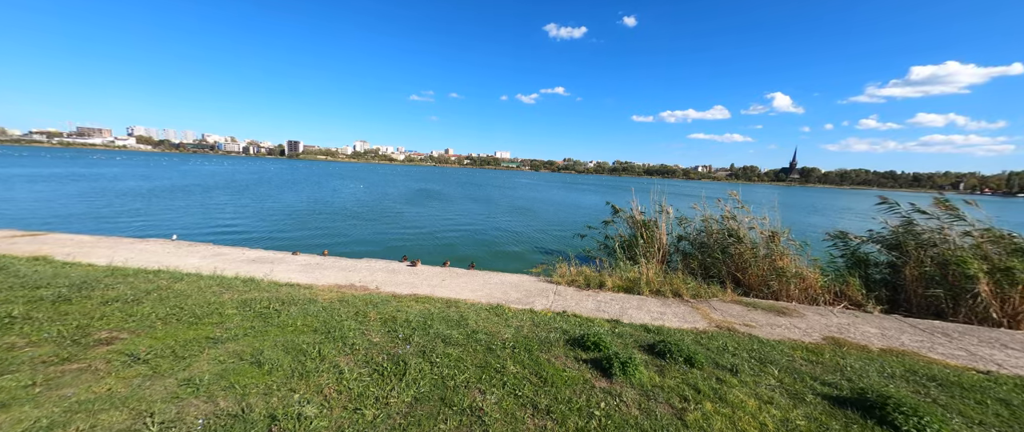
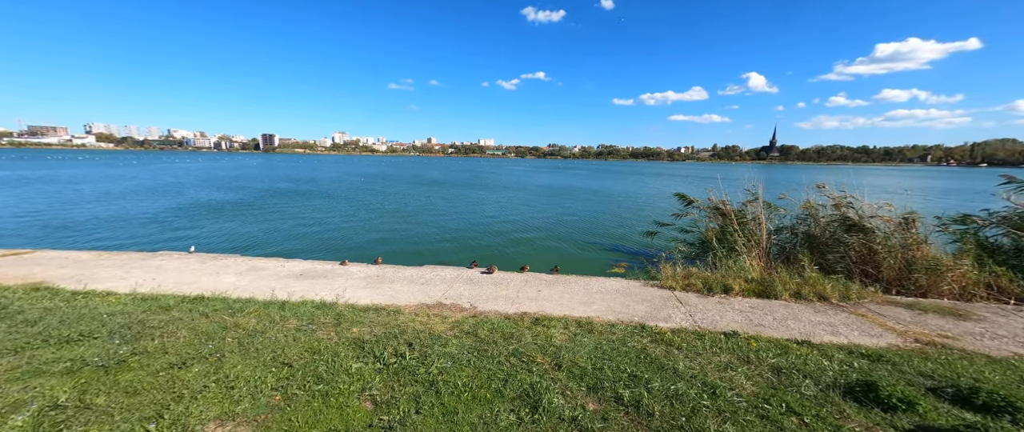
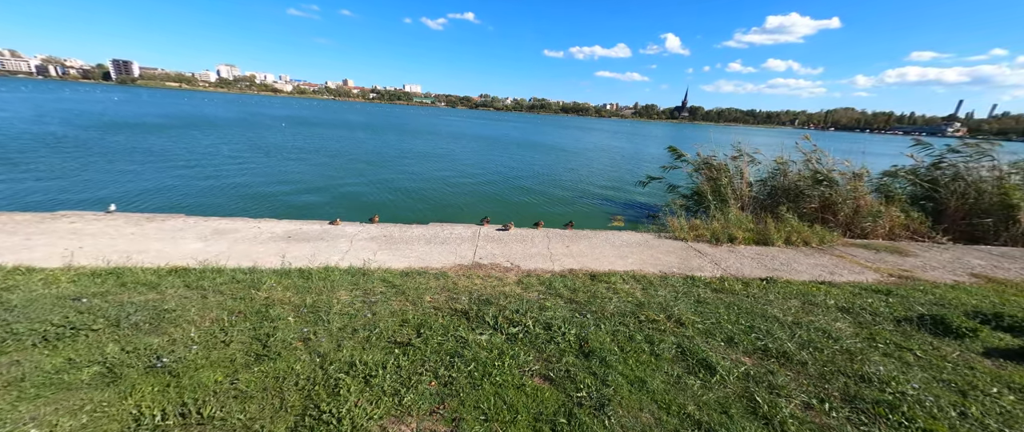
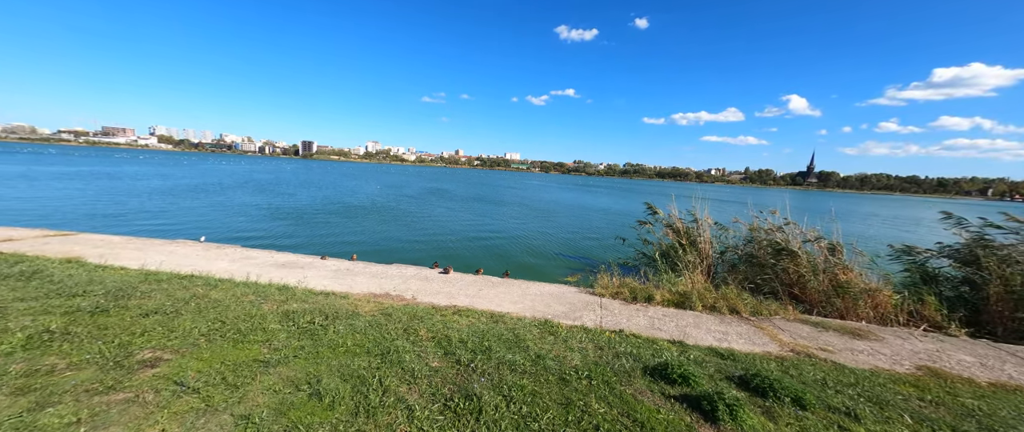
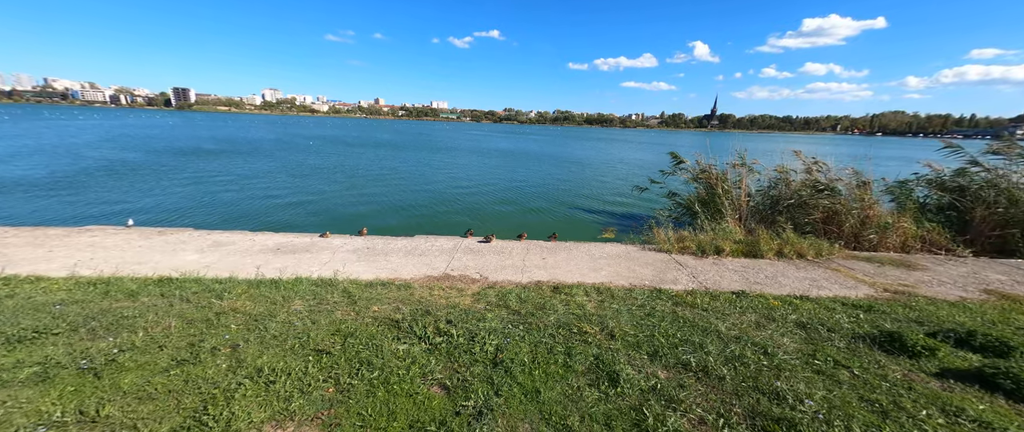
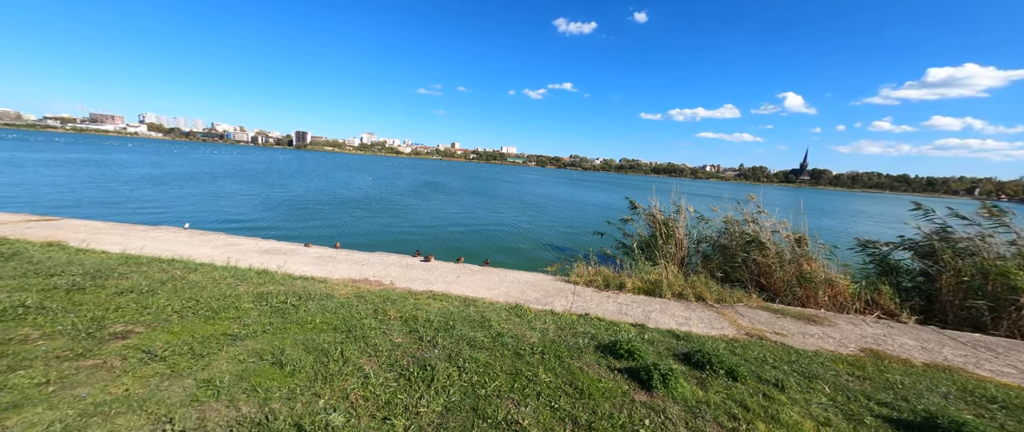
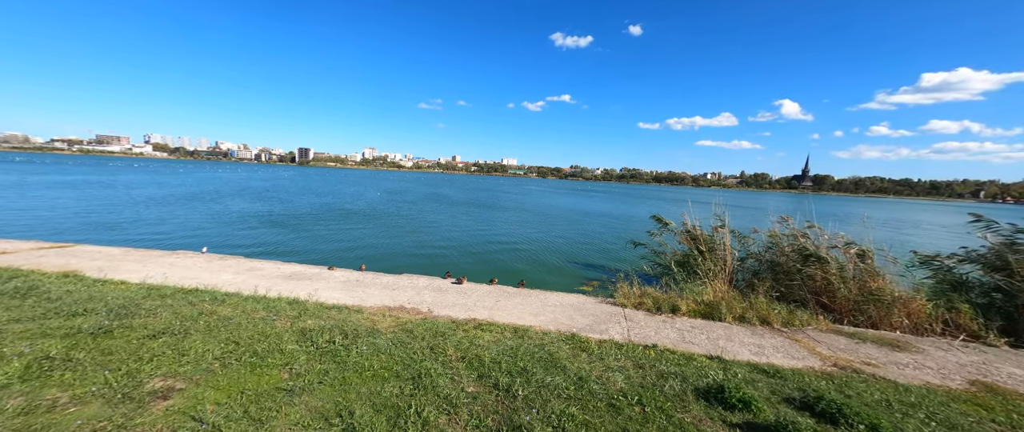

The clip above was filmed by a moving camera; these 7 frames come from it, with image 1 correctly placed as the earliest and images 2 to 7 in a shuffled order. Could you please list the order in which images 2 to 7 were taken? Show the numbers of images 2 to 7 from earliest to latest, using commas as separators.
6, 4, 7, 2, 5, 3
